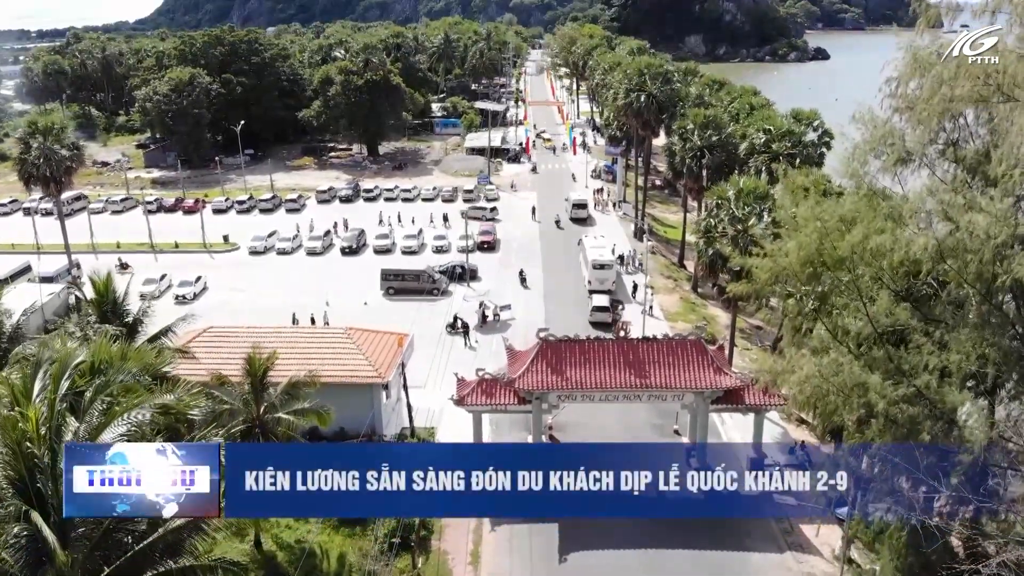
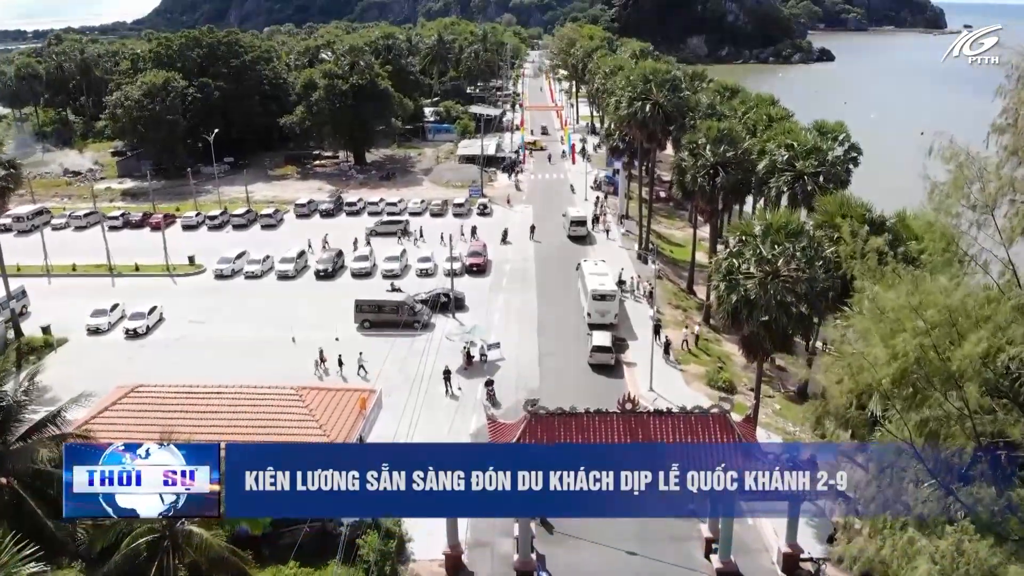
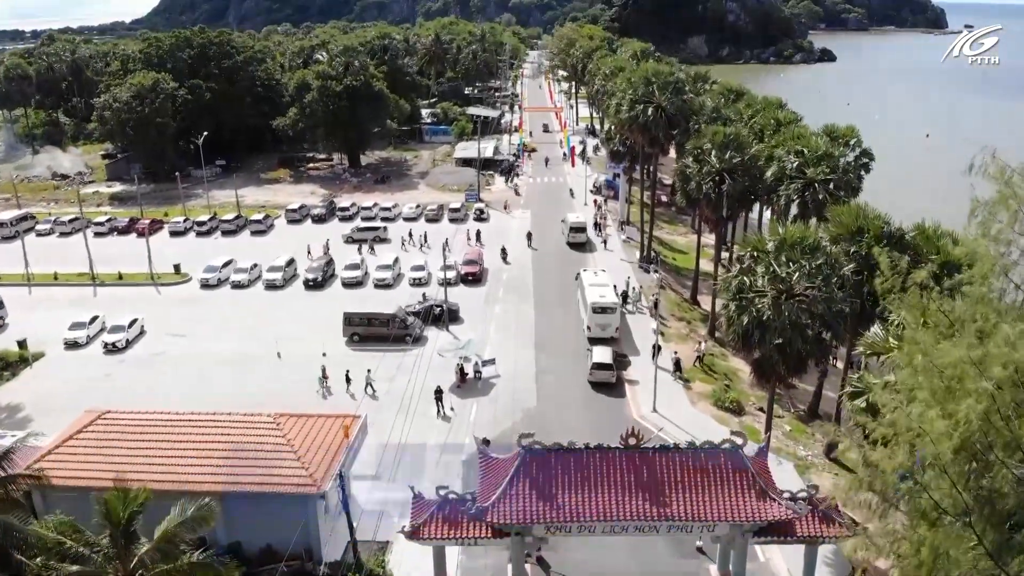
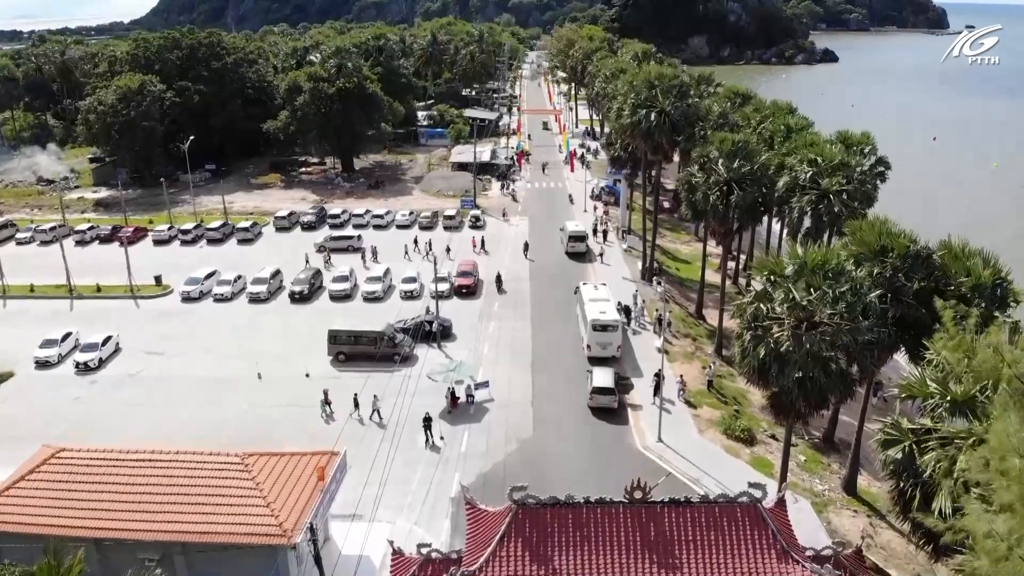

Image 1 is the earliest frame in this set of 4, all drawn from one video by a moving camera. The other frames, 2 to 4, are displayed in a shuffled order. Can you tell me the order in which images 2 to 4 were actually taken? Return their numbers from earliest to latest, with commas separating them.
2, 3, 4
